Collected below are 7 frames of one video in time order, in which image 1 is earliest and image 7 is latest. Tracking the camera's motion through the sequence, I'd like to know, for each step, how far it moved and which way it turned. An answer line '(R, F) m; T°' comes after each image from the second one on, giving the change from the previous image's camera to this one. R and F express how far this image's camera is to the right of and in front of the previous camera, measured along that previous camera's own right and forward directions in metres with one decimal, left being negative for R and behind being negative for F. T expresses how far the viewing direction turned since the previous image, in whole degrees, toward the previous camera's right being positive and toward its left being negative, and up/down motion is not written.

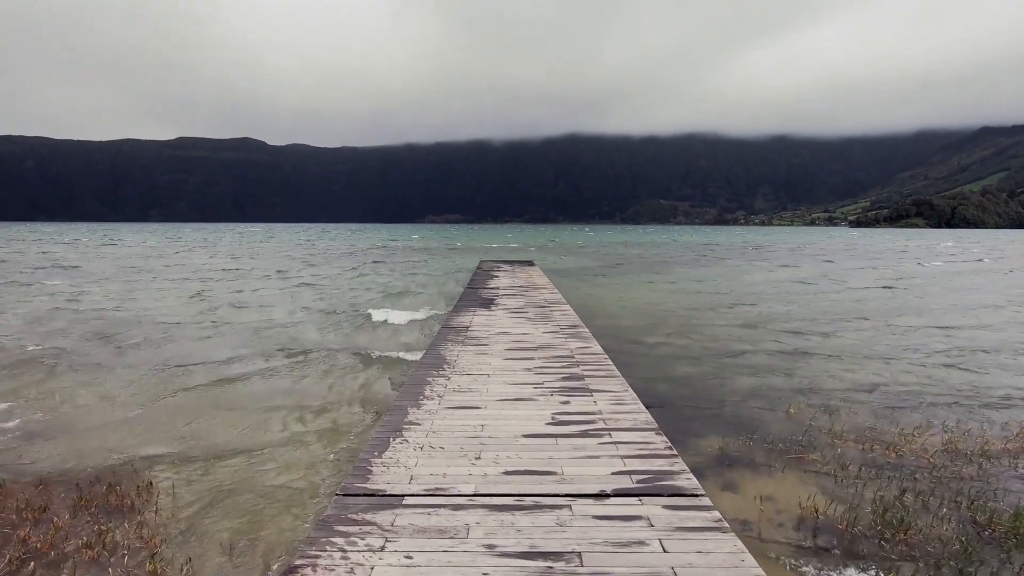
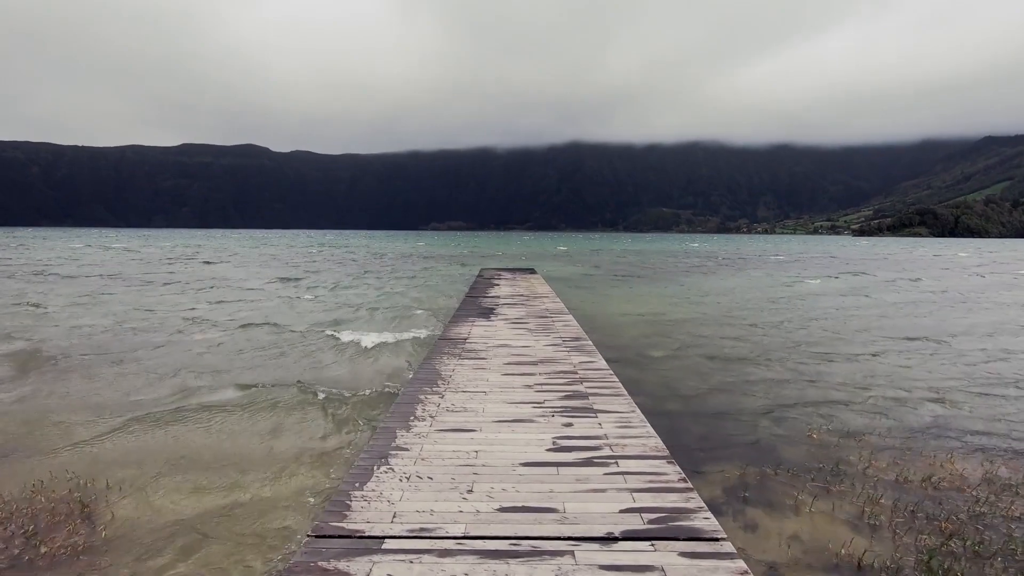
(+0.1, +0.5) m; 0°
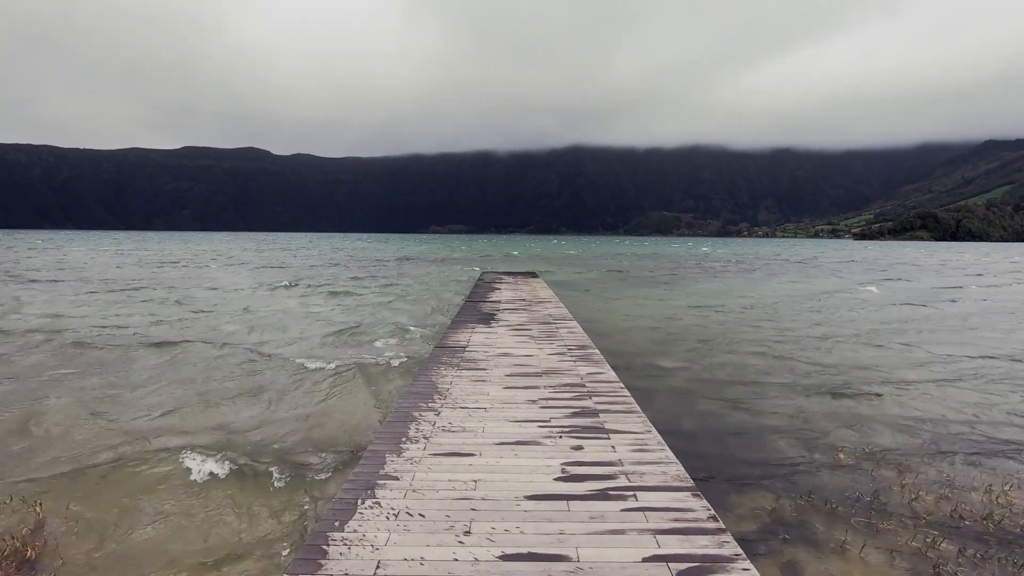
(0.0, +0.6) m; 0°
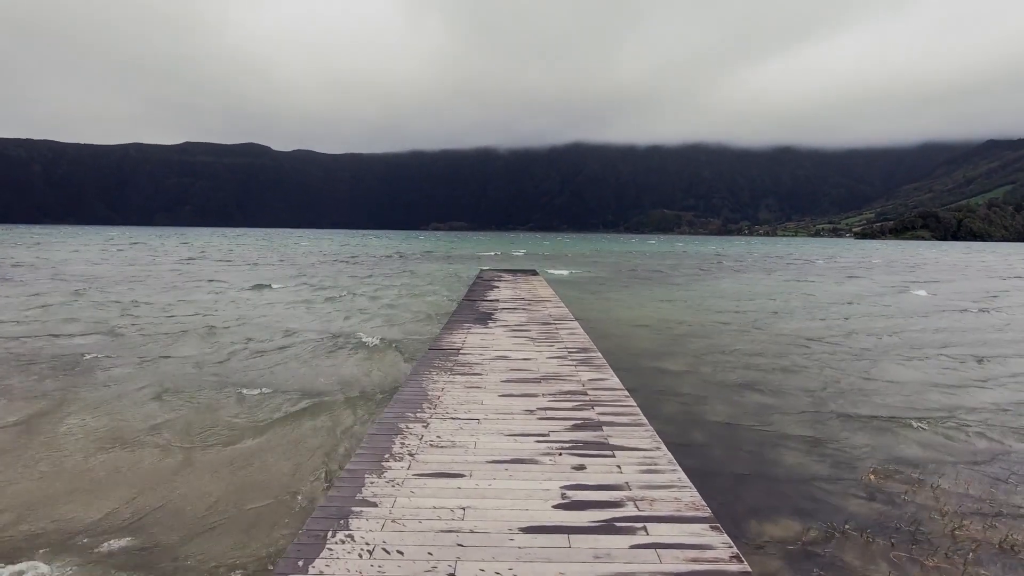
(+0.1, +0.6) m; 0°
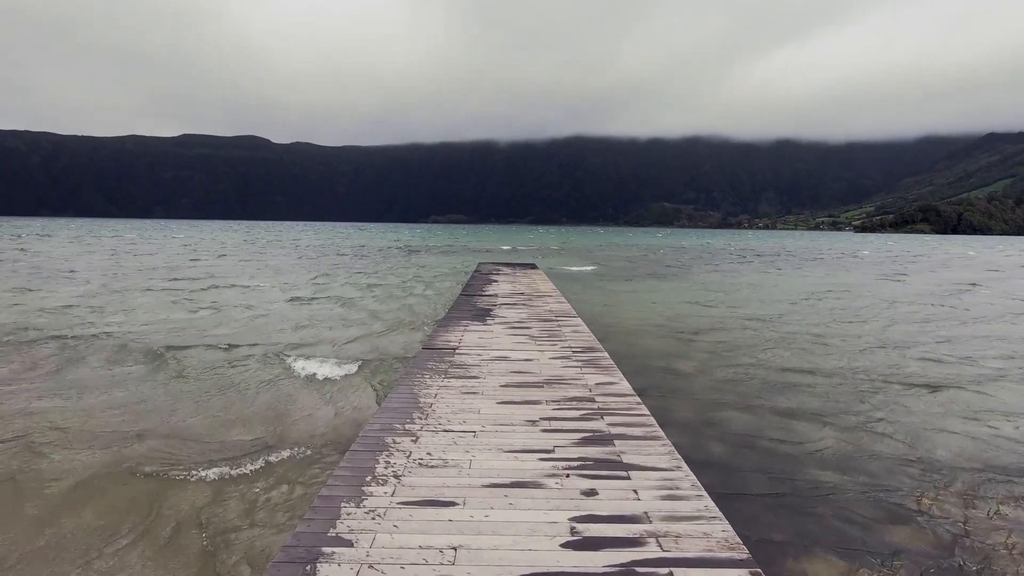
(0.0, +0.7) m; 0°
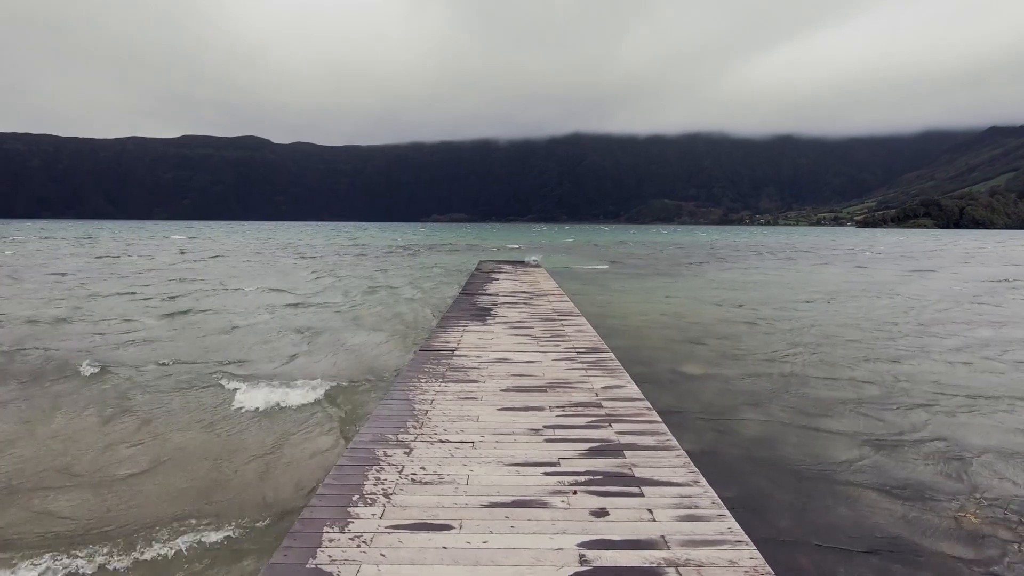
(0.0, +0.4) m; 0°
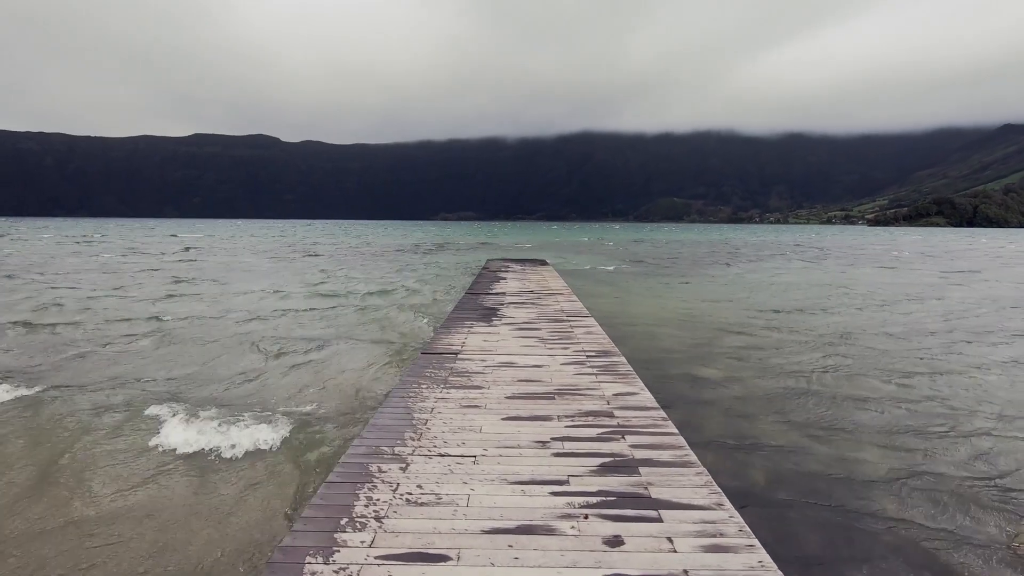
(0.0, +0.4) m; -1°
